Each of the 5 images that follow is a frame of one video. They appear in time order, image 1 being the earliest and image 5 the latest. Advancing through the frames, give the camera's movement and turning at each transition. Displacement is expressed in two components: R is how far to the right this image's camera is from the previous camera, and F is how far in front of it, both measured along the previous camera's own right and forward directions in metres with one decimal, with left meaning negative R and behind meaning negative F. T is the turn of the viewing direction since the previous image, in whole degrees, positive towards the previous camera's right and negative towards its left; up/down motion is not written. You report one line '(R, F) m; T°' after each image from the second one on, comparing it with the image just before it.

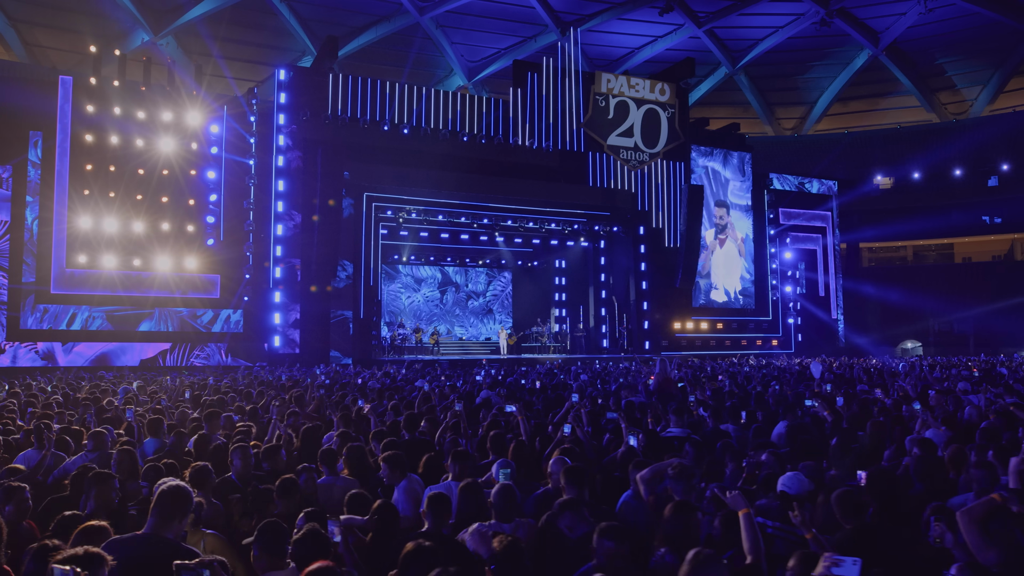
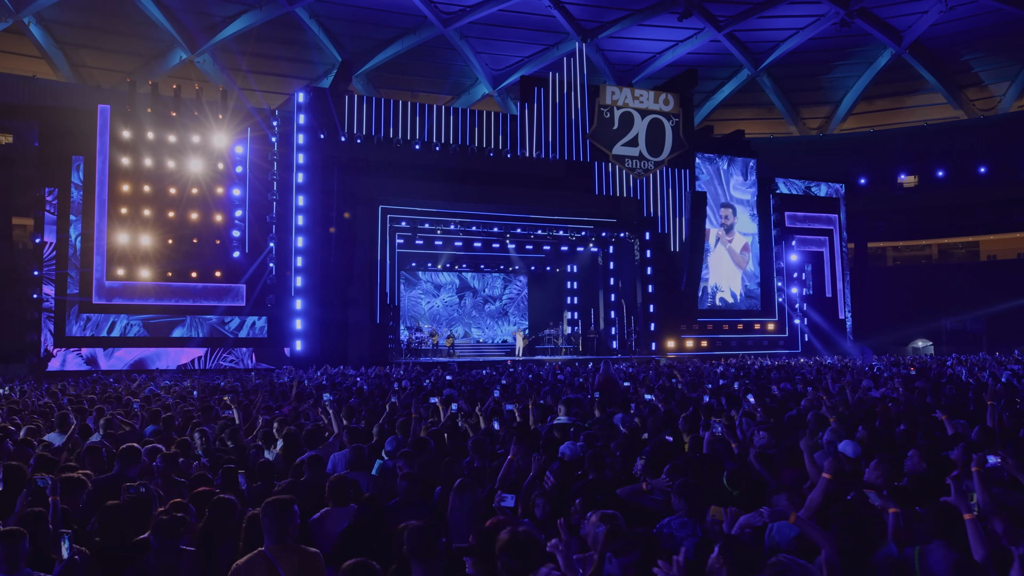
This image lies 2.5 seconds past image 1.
(+1.0, -1.4) m; -3°
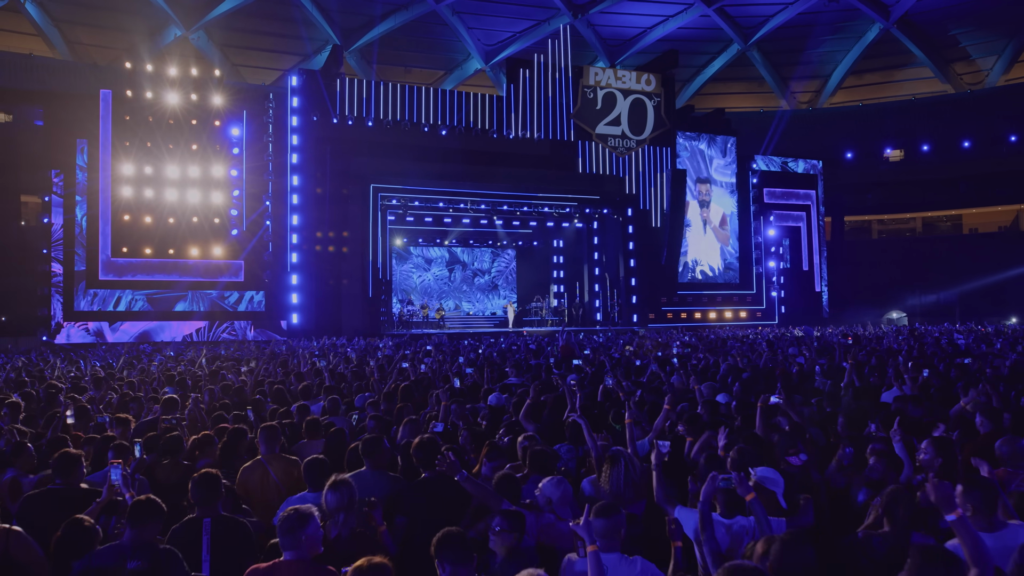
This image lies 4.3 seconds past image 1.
(+0.4, -1.3) m; 0°
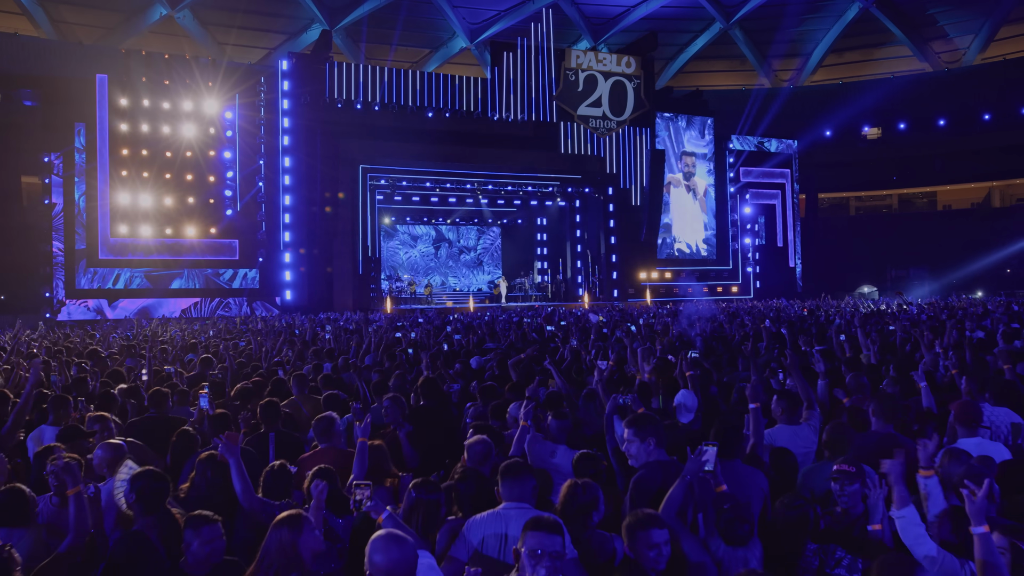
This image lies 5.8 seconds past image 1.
(+0.1, -1.2) m; +1°
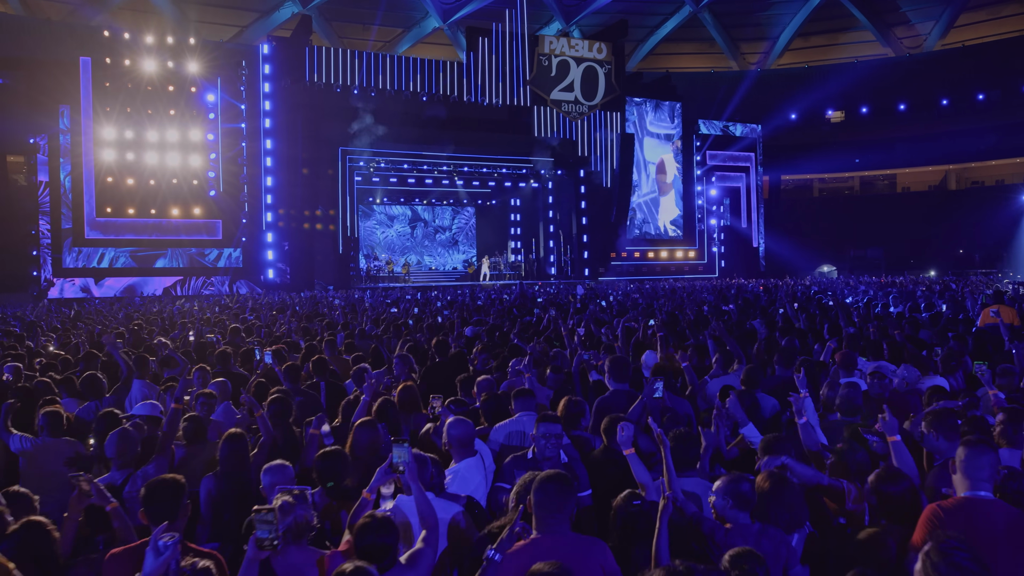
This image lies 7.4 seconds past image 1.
(-0.2, -1.1) m; +2°
